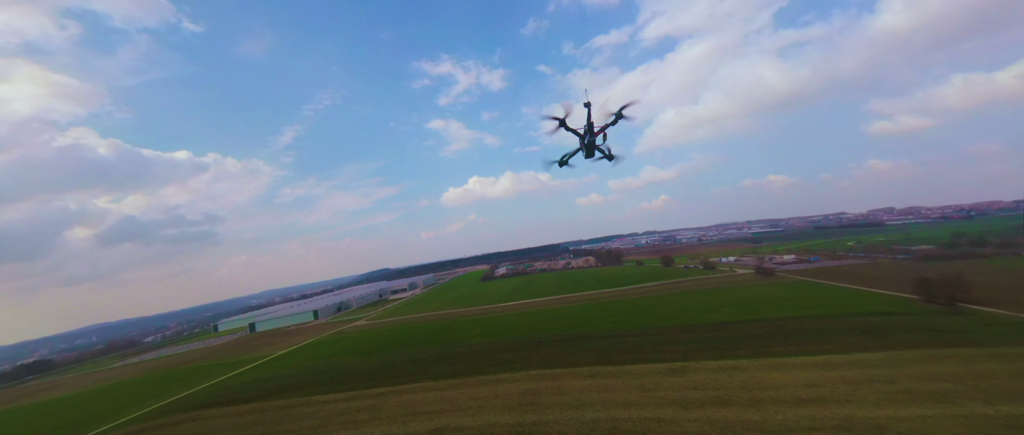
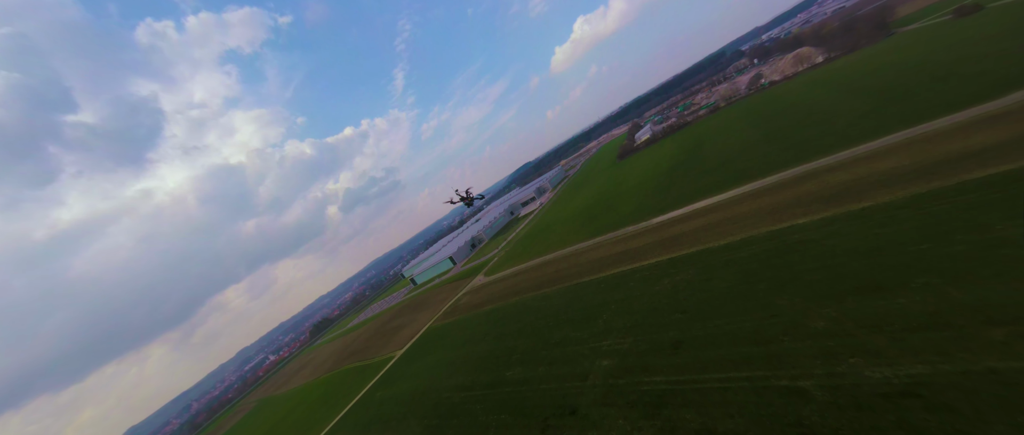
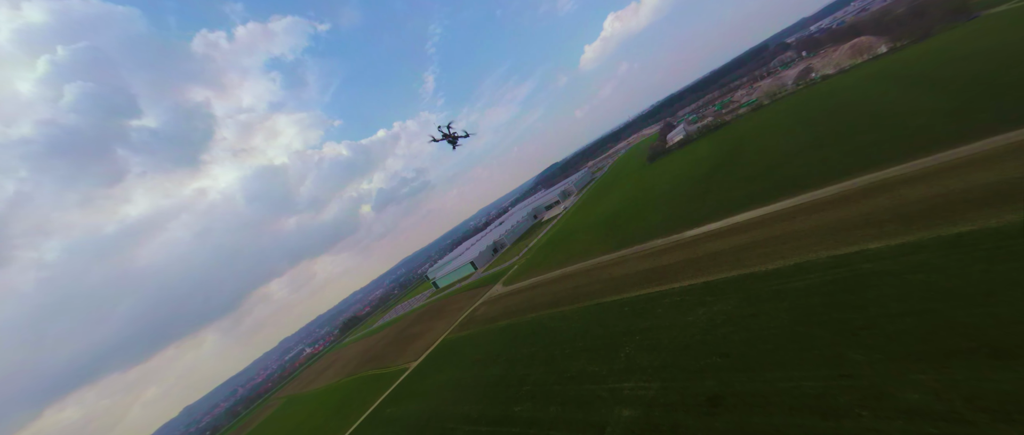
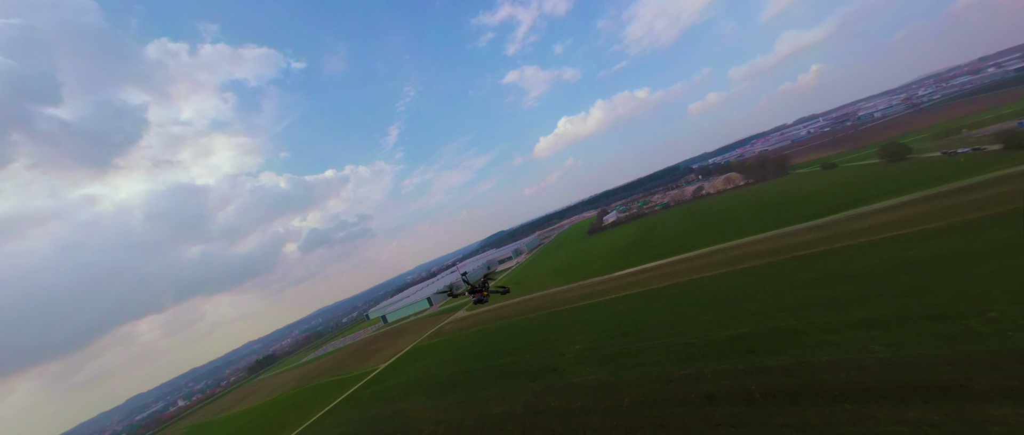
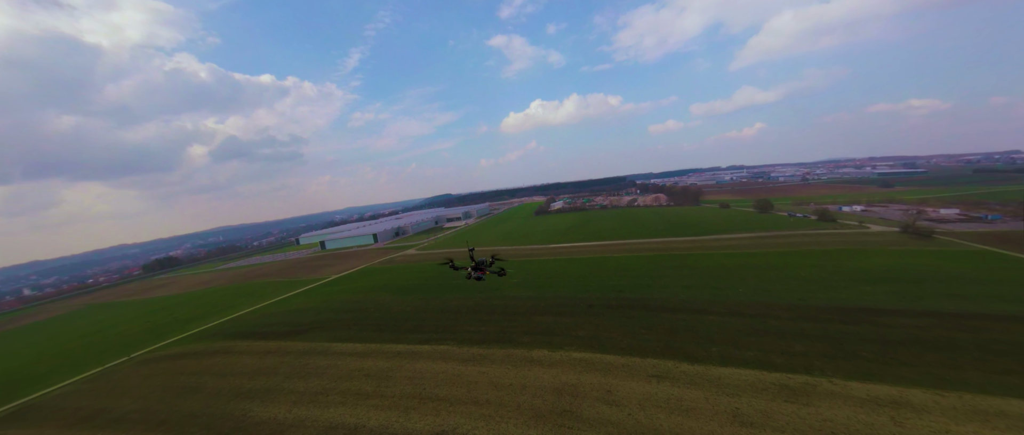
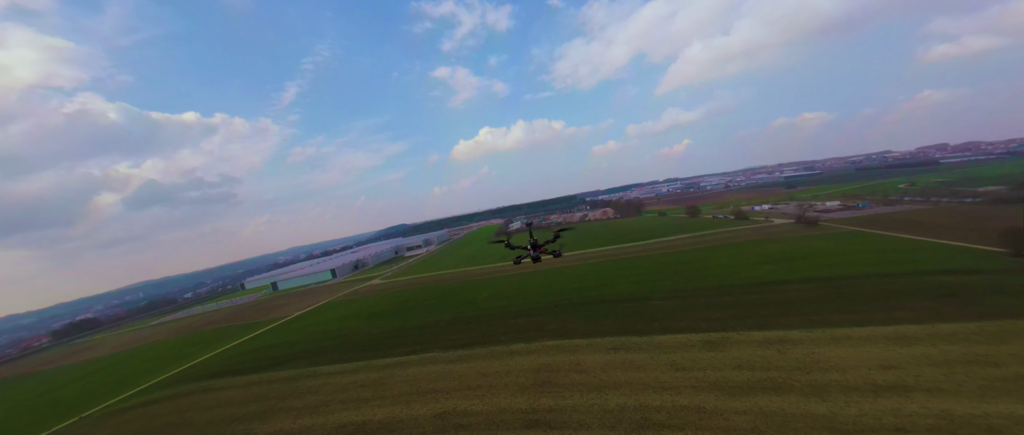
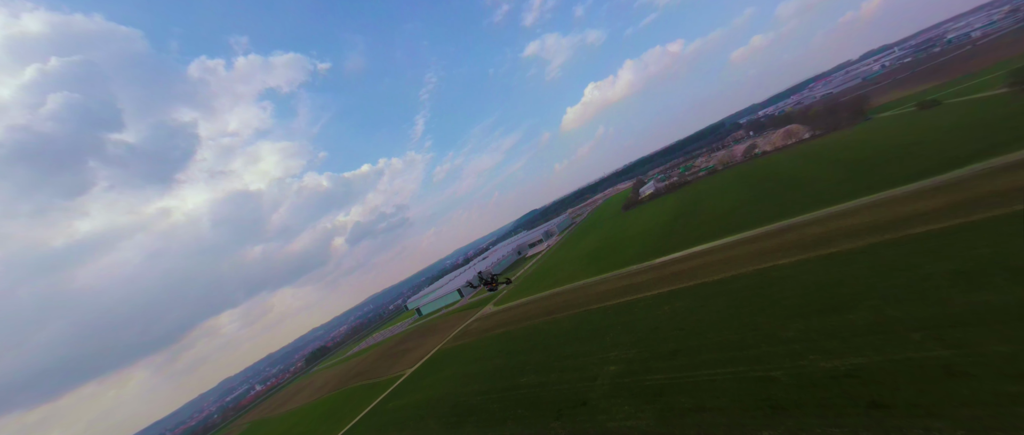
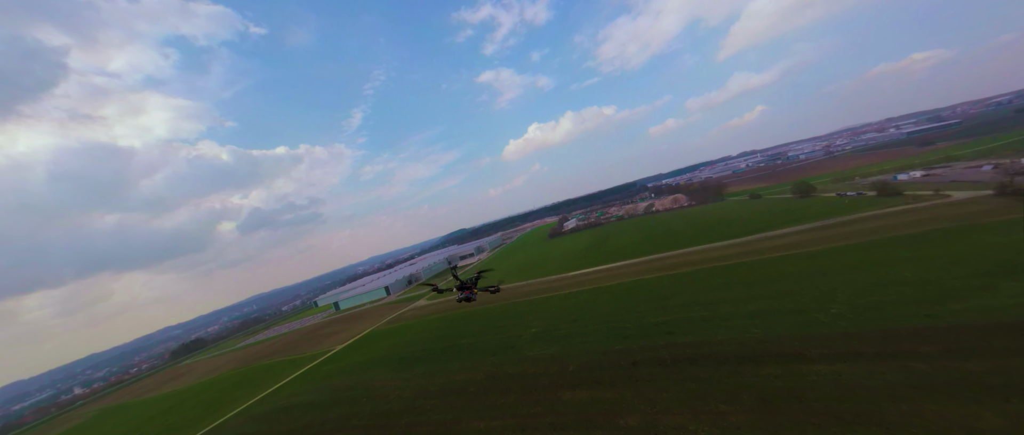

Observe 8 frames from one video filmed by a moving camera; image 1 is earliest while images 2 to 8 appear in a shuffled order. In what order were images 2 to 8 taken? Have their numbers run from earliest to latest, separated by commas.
6, 5, 8, 4, 7, 2, 3
